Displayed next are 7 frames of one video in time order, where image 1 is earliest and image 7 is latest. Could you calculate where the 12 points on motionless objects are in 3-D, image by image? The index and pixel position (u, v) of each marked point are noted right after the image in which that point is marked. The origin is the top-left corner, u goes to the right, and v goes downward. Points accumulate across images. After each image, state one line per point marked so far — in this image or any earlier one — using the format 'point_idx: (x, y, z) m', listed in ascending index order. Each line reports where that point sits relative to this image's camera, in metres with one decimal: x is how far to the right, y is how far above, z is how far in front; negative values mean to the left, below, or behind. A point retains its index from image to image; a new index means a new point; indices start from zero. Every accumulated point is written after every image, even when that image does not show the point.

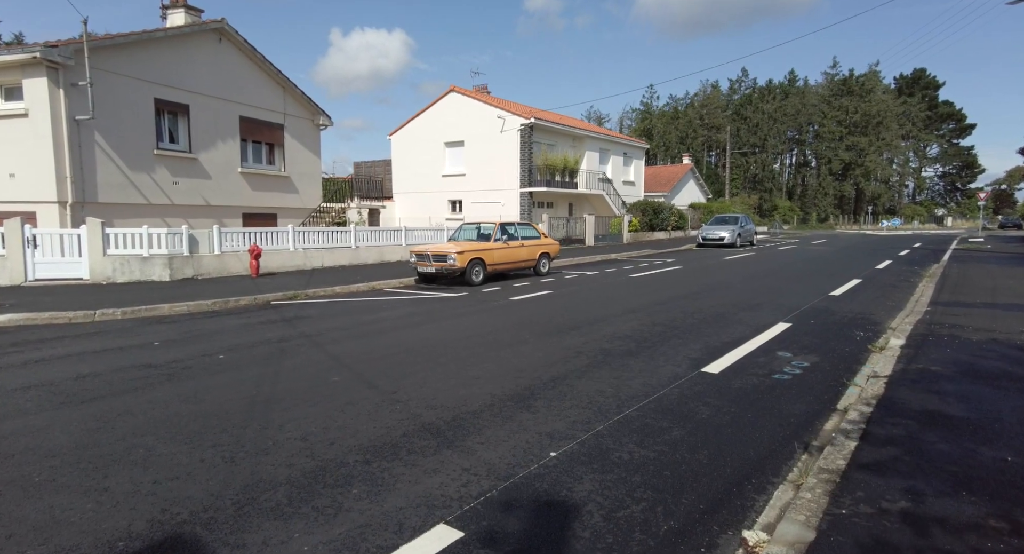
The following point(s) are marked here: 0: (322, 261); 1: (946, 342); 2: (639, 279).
0: (-5.2, +0.4, +15.4) m
1: (+5.2, -0.8, +6.8) m
2: (+3.4, -0.1, +15.0) m
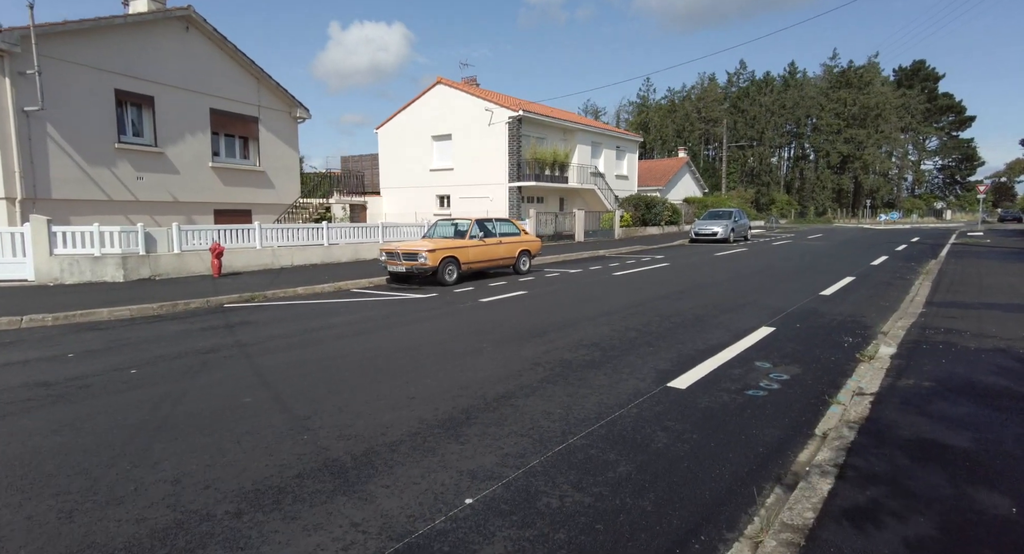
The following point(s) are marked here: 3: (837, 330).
0: (-5.7, +0.5, +14.7) m
1: (+4.6, -0.8, +6.2) m
2: (+2.8, 0.0, +14.4) m
3: (+4.5, -0.7, +7.9) m
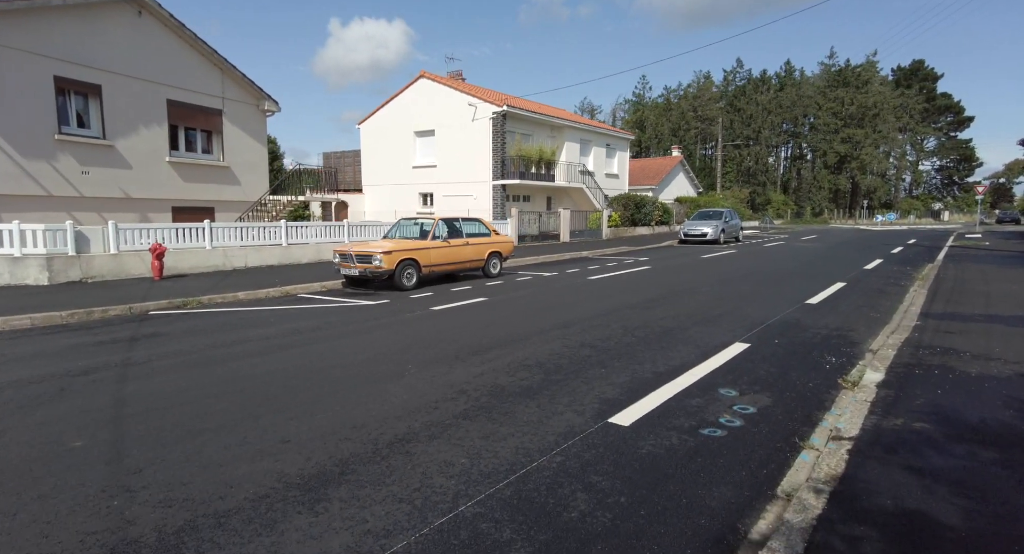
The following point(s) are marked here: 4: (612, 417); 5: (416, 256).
0: (-6.4, +0.4, +13.8) m
1: (+3.9, -0.9, +5.3) m
2: (+2.1, -0.1, +13.5) m
3: (+3.8, -0.9, +7.0) m
4: (+0.8, -1.1, +4.6) m
5: (-2.0, +0.4, +11.7) m
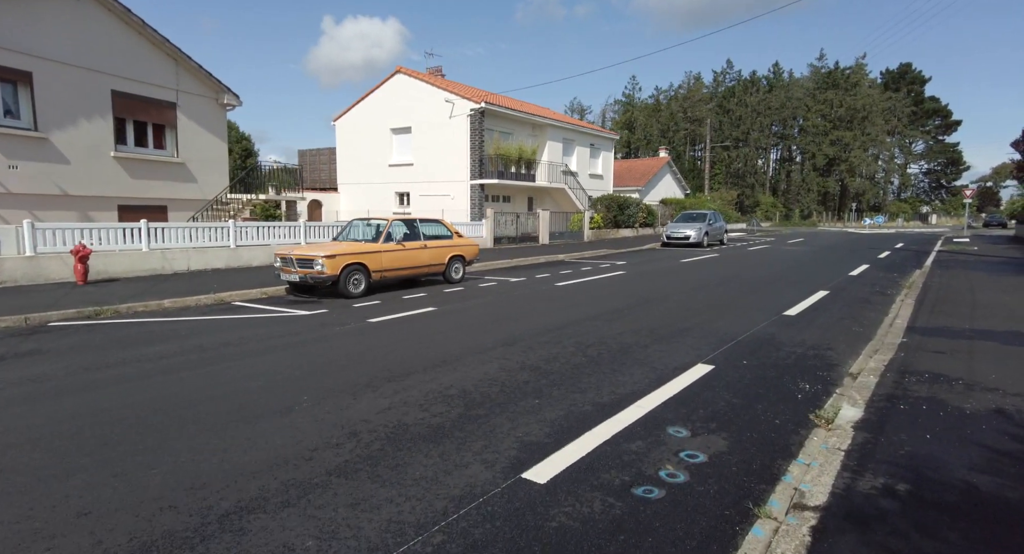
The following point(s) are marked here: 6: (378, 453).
0: (-7.3, +0.3, +12.8) m
1: (+3.2, -1.1, +4.4) m
2: (+1.2, -0.2, +12.6) m
3: (+3.0, -1.0, +6.1) m
4: (+0.1, -1.3, +3.7) m
5: (-2.8, +0.3, +10.8) m
6: (-0.9, -1.2, +3.9) m
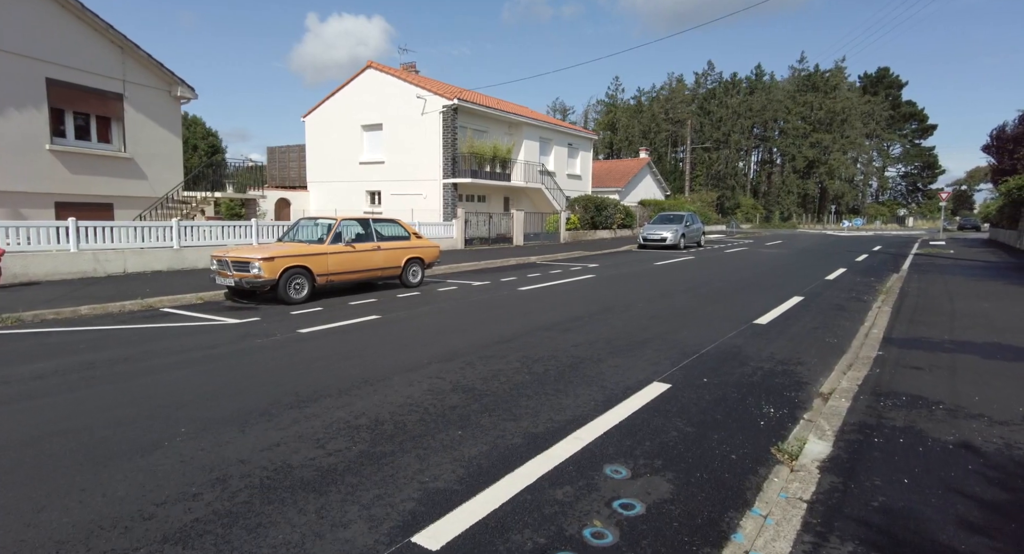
0: (-8.1, +0.2, +11.9) m
1: (+2.6, -1.2, +3.8) m
2: (+0.4, -0.3, +11.9) m
3: (+2.4, -1.1, +5.5) m
4: (-0.5, -1.3, +3.0) m
5: (-3.6, +0.2, +10.0) m
6: (-1.5, -1.3, +3.2) m
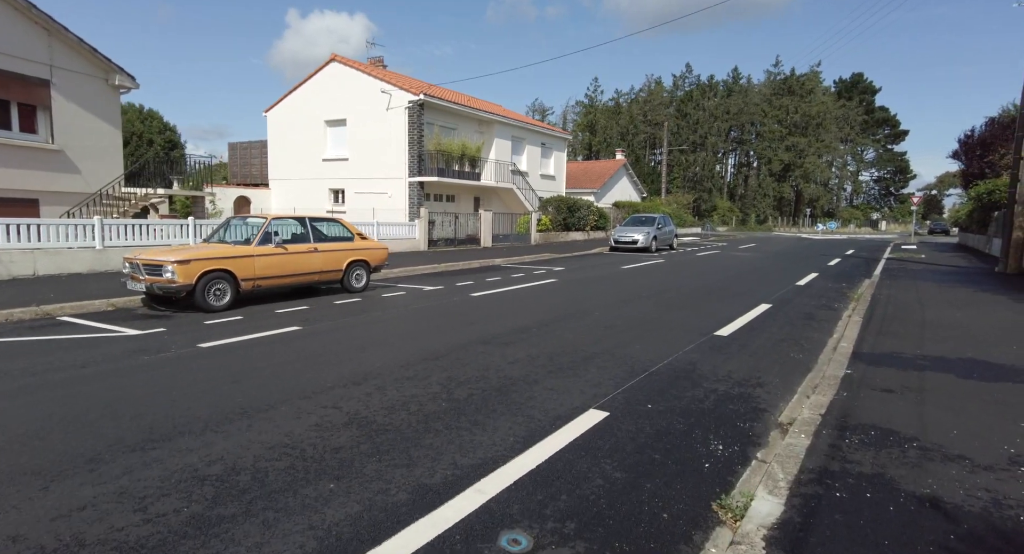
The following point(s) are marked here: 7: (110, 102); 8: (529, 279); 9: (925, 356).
0: (-9.0, +0.2, +10.8) m
1: (+1.9, -1.3, +3.1) m
2: (-0.5, -0.4, +11.1) m
3: (+1.6, -1.2, +4.8) m
4: (-1.1, -1.4, +2.2) m
5: (-4.4, +0.2, +9.0) m
6: (-2.2, -1.4, +2.3) m
7: (-11.2, +4.8, +15.8) m
8: (+0.4, -0.1, +14.7) m
9: (+5.0, -1.0, +6.9) m
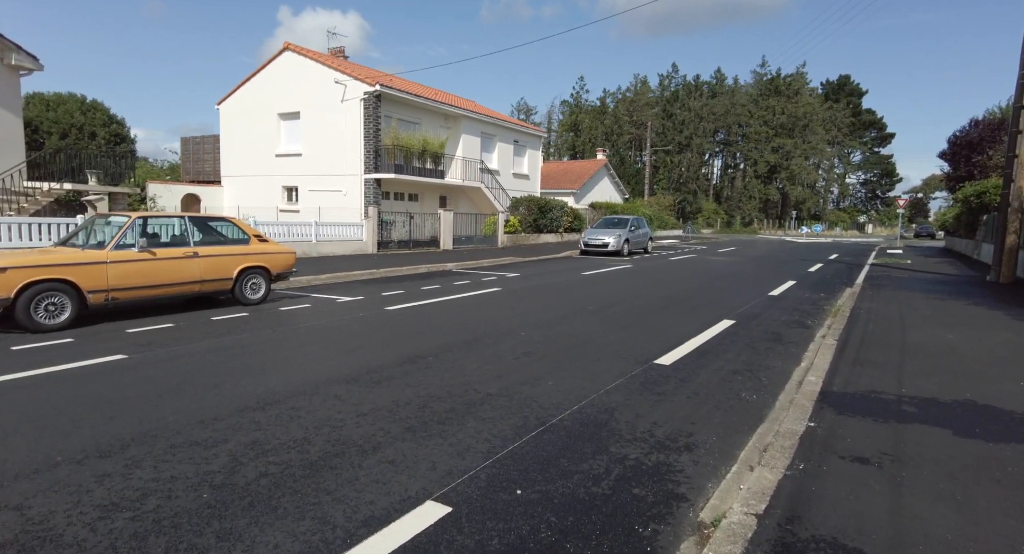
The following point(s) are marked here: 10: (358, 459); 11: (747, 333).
0: (-10.3, +0.1, +9.1) m
1: (+0.8, -1.5, +1.5) m
2: (-1.8, -0.6, +9.5) m
3: (+0.4, -1.4, +3.2) m
4: (-2.3, -1.6, +0.6) m
5: (-5.7, 0.0, +7.4) m
6: (-3.3, -1.5, +0.7) m
7: (-12.5, +4.7, +14.0) m
8: (-0.9, -0.2, +13.1) m
9: (+3.8, -1.2, +5.4) m
10: (-1.0, -1.2, +3.9) m
11: (+3.5, -0.9, +8.5) m
